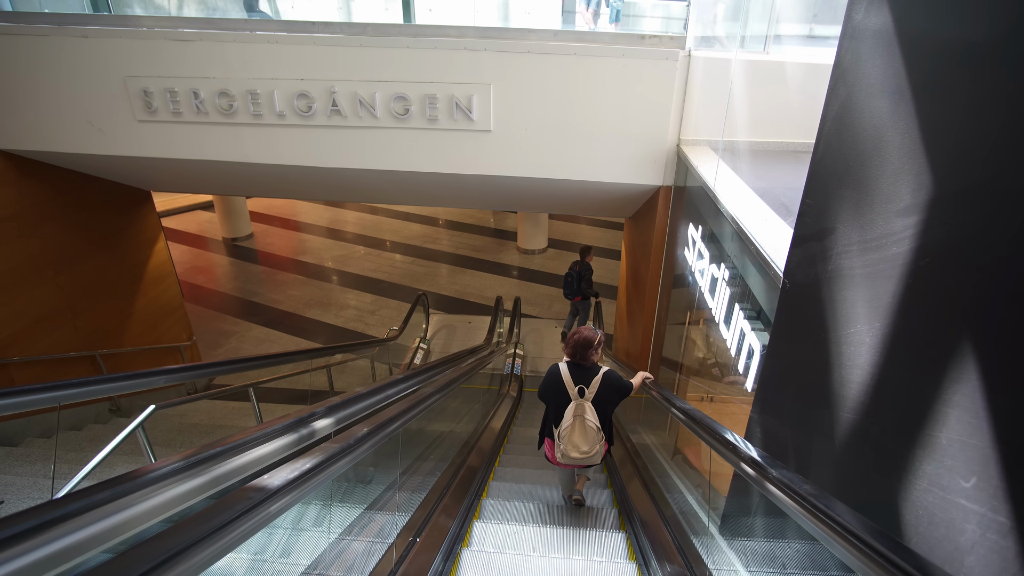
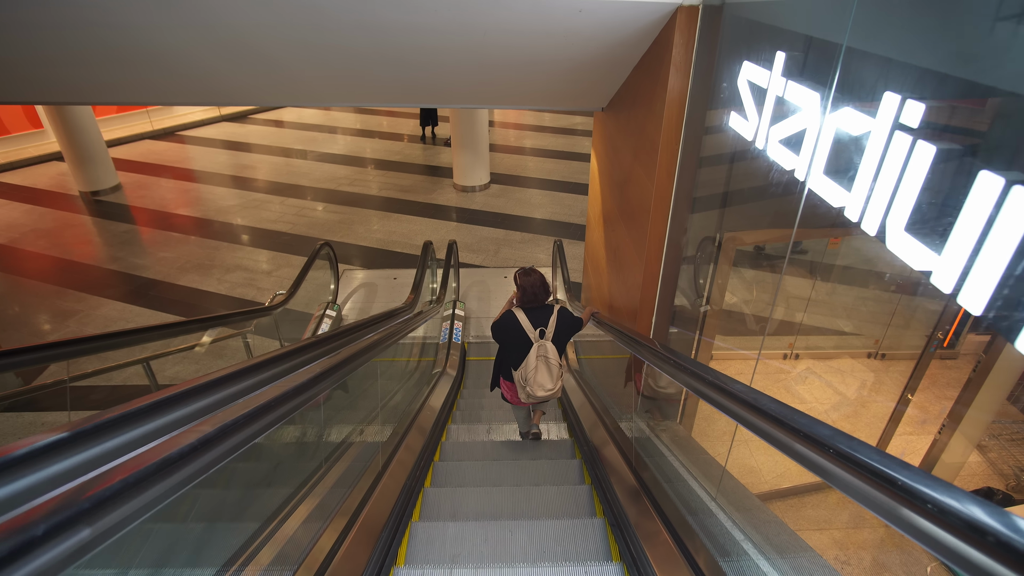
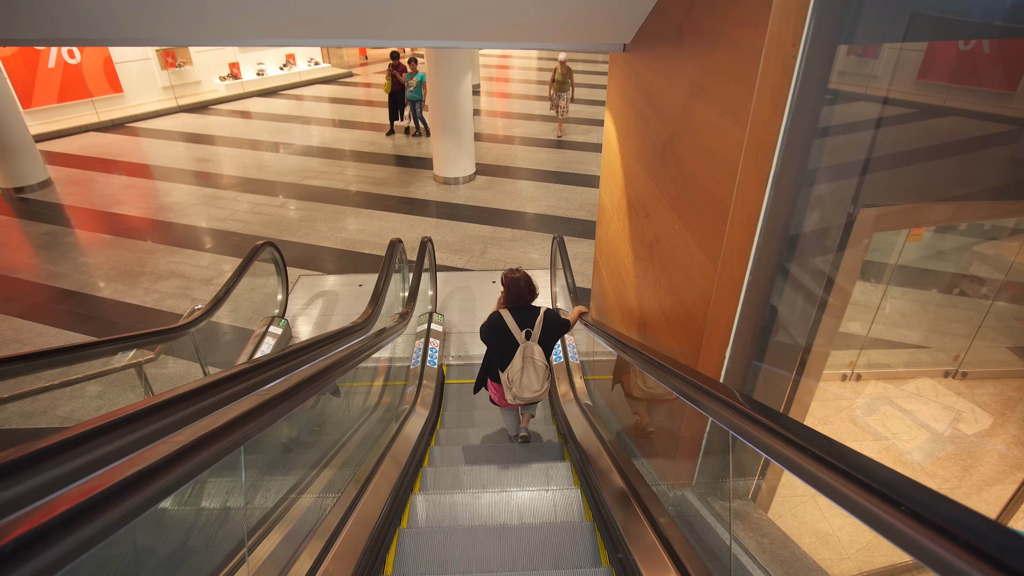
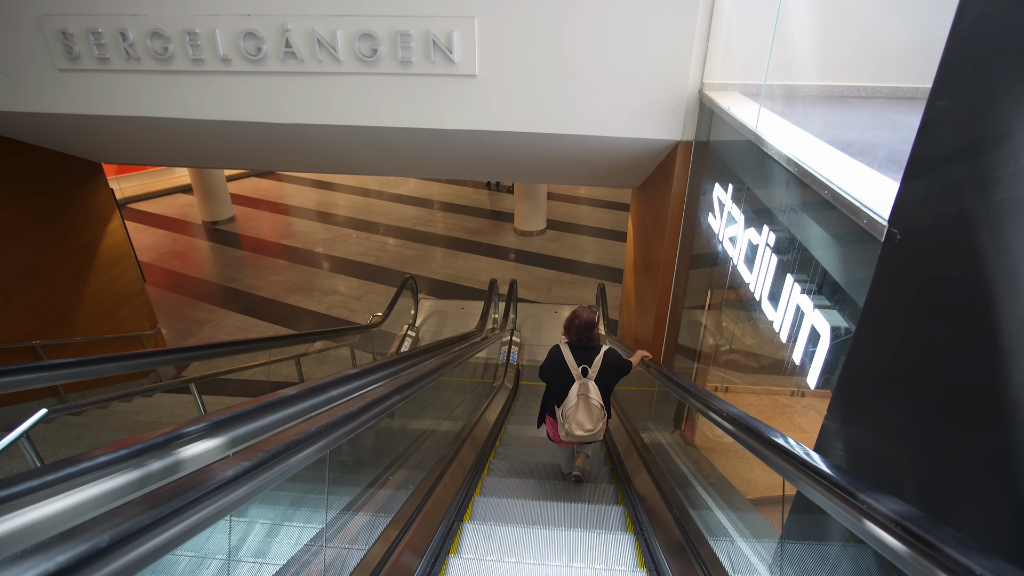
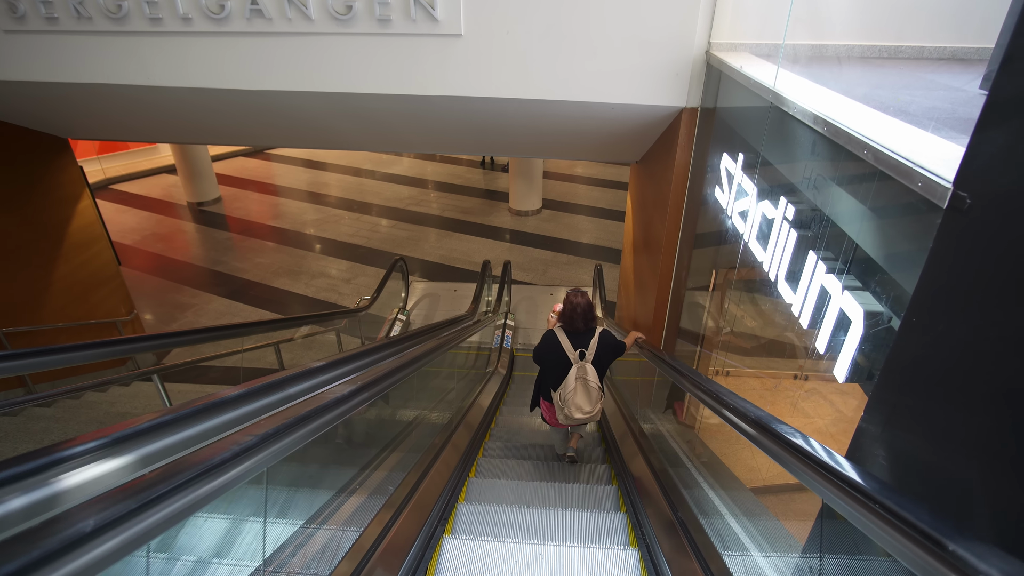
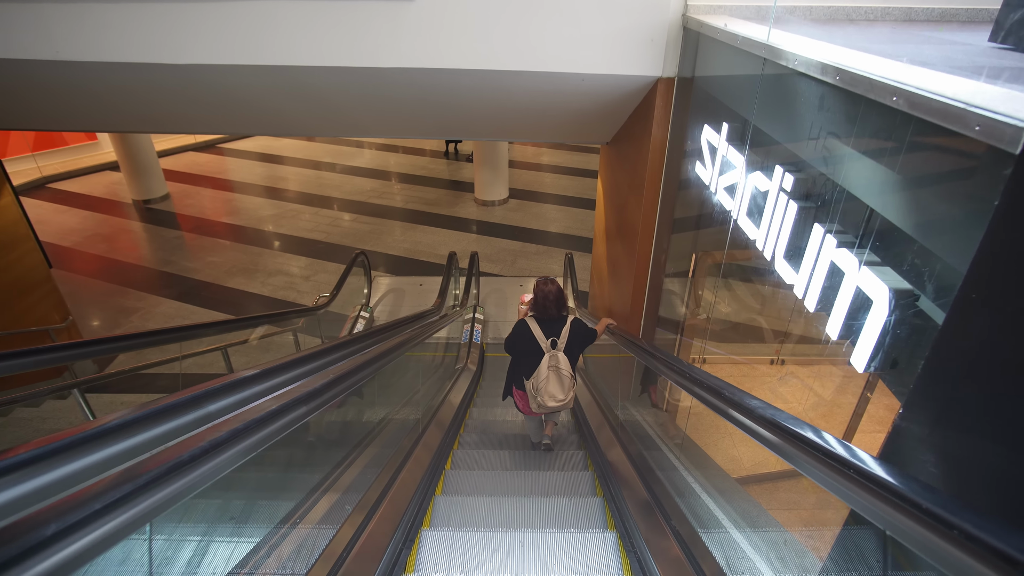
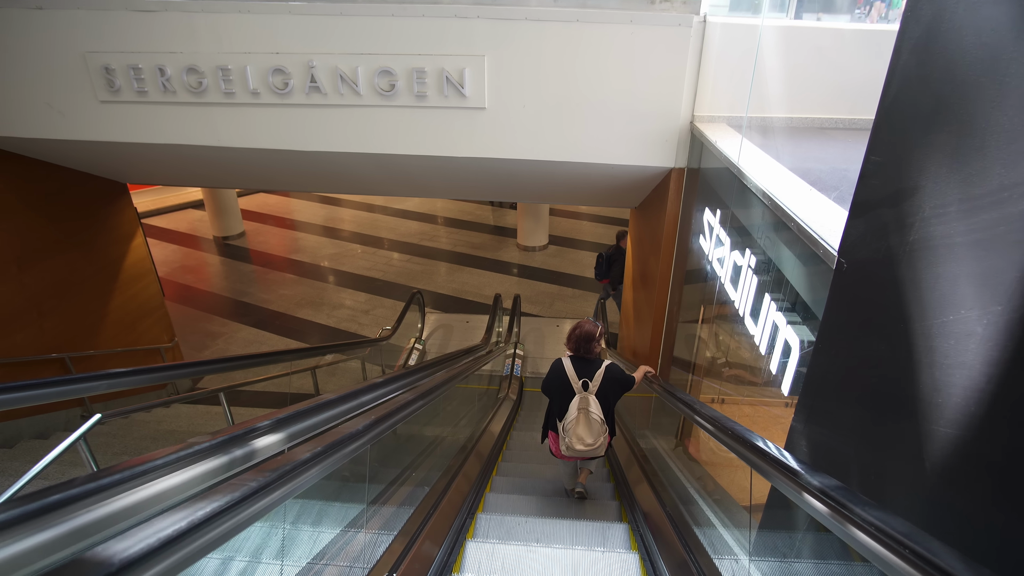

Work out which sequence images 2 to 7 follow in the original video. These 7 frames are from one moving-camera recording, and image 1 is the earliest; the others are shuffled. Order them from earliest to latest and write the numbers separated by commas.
7, 4, 5, 6, 2, 3
